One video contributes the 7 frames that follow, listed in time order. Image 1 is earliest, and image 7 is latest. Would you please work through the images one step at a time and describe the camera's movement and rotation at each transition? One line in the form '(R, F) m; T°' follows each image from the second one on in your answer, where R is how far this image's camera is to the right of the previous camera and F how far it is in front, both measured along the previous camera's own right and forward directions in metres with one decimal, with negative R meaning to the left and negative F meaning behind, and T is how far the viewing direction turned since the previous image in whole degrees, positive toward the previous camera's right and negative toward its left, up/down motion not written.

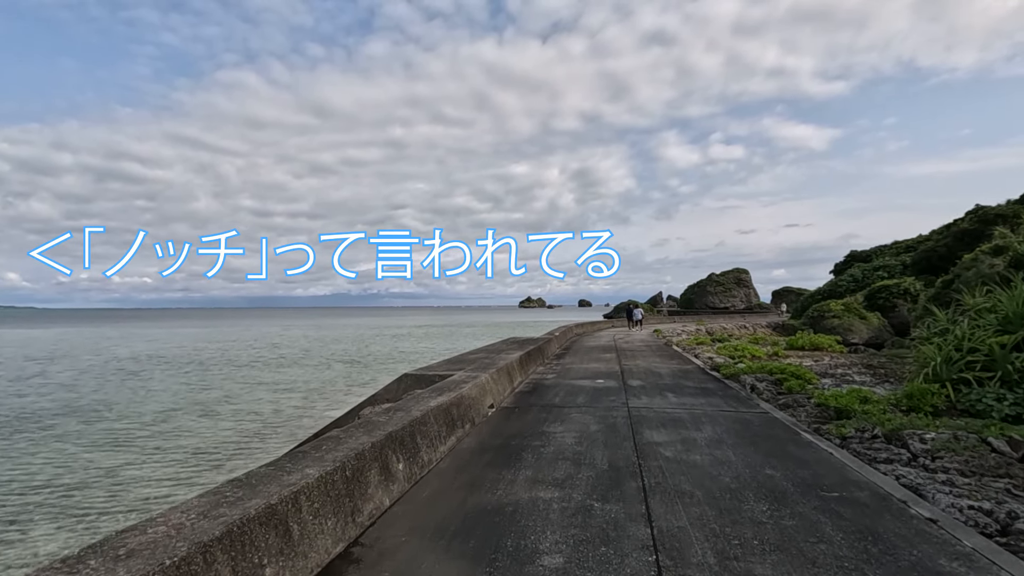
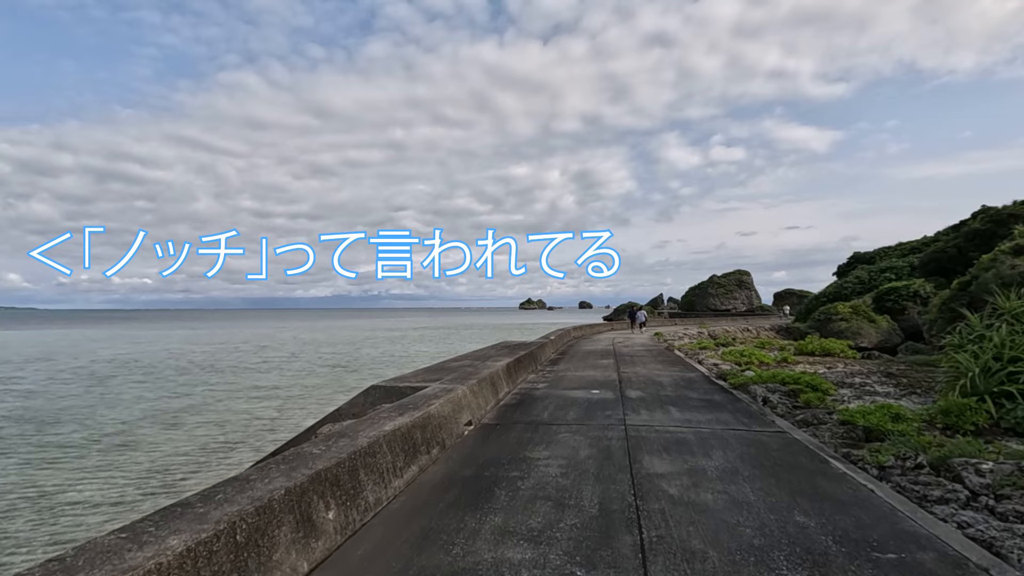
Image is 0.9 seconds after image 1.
(+0.2, +0.8) m; 0°
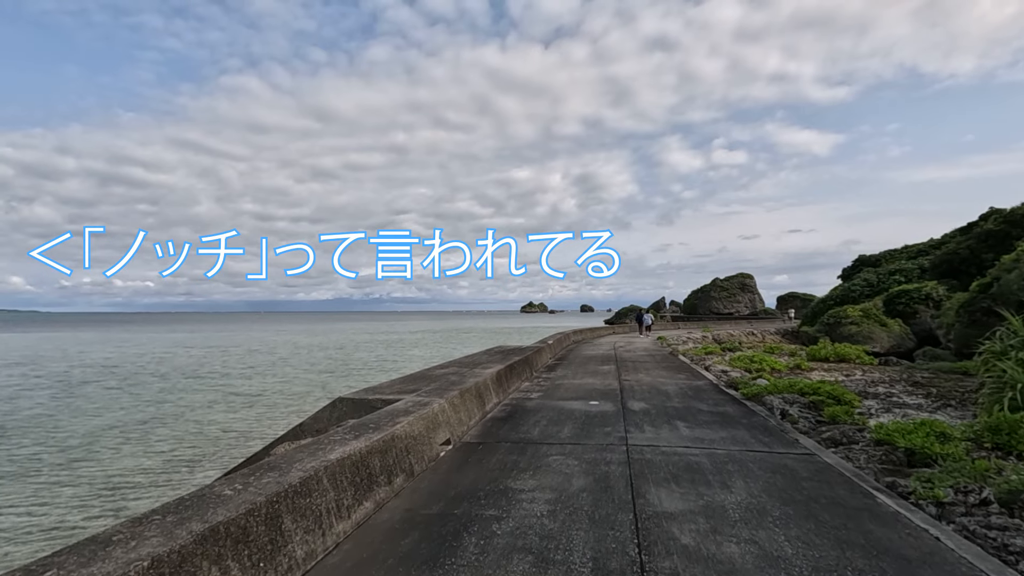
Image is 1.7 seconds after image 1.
(+0.2, +0.7) m; 0°
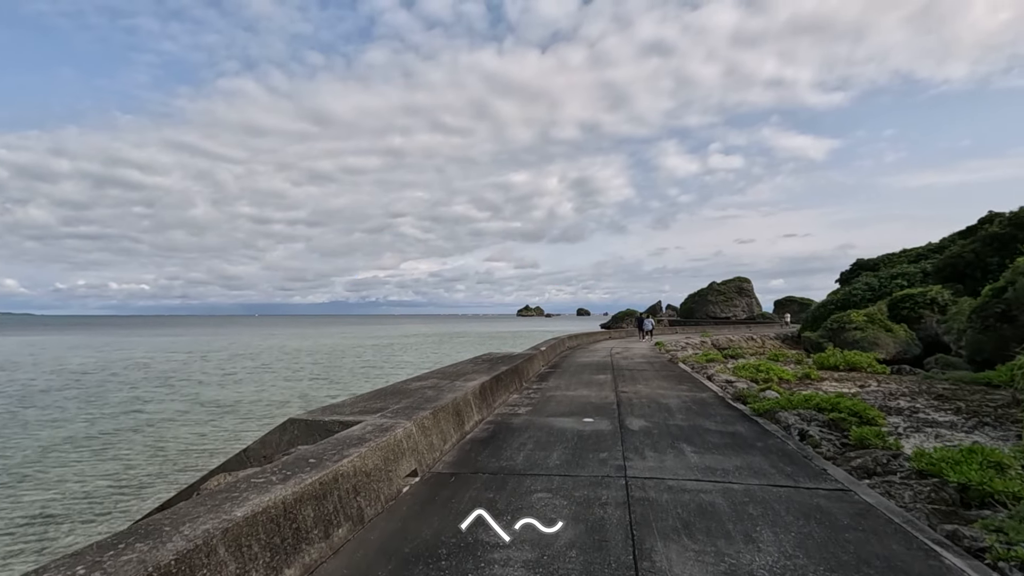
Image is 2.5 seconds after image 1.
(+0.1, +0.8) m; 0°
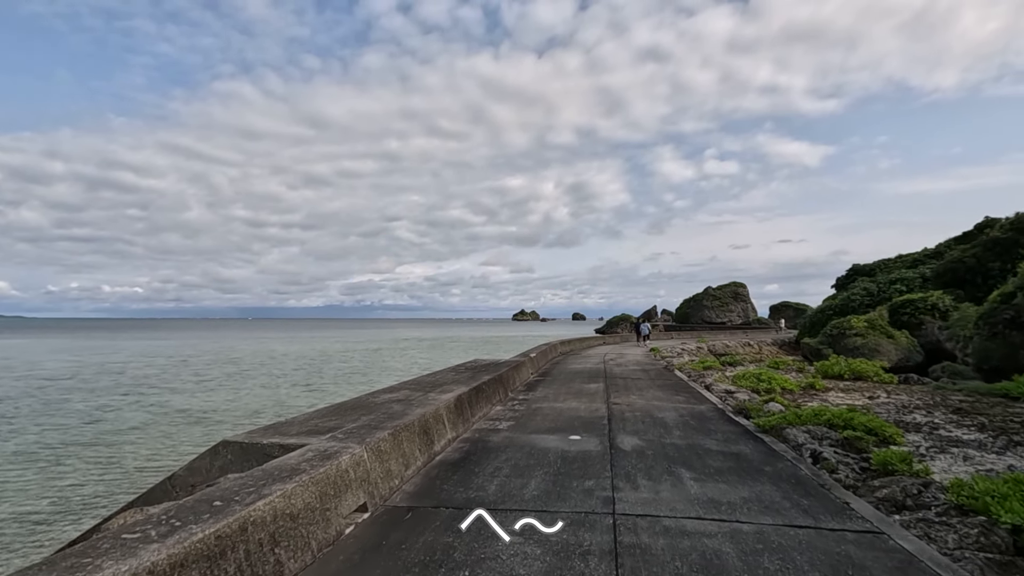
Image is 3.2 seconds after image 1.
(+0.2, +0.7) m; 0°
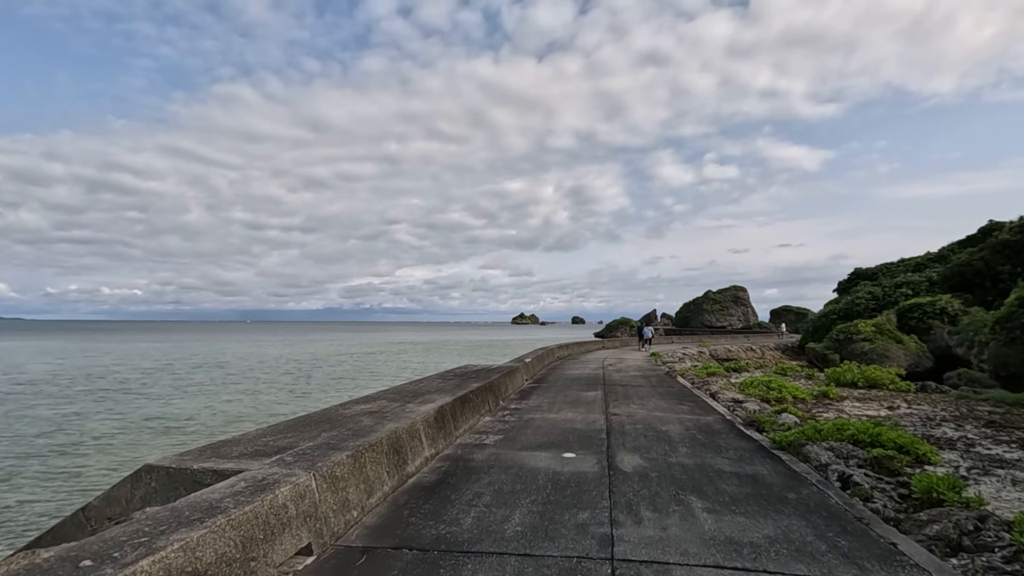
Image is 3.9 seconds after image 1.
(+0.1, +0.6) m; 0°
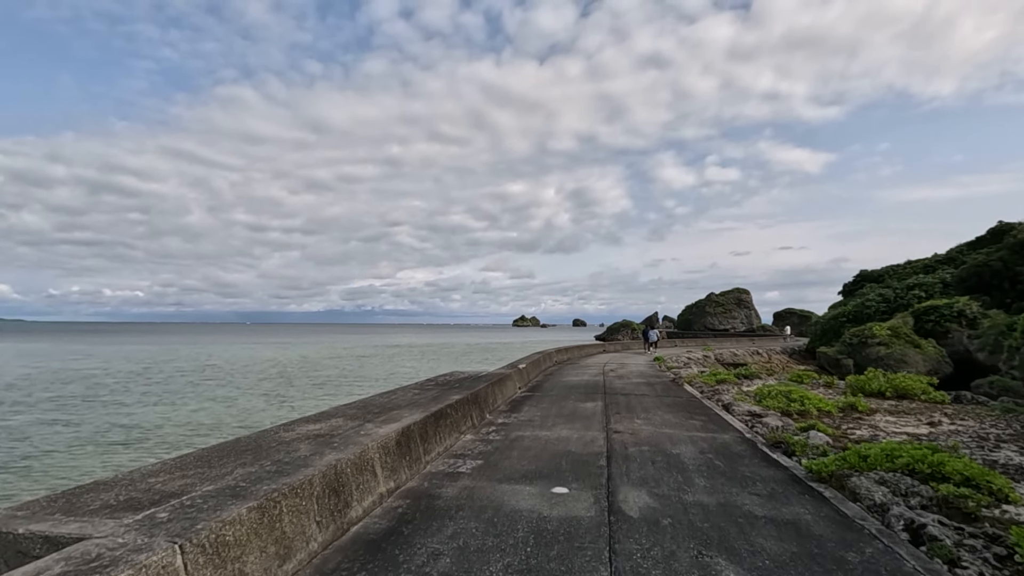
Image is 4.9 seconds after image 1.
(+0.2, +1.0) m; 0°
